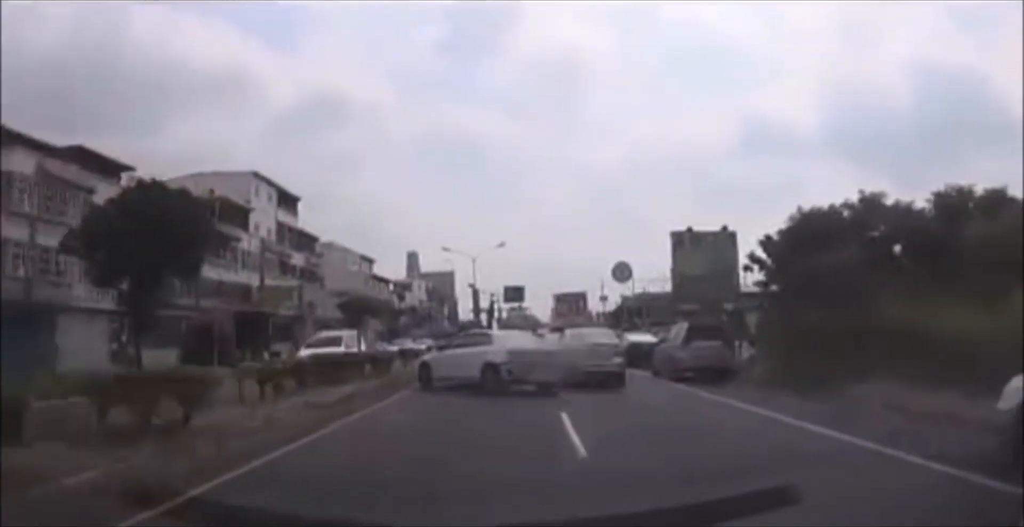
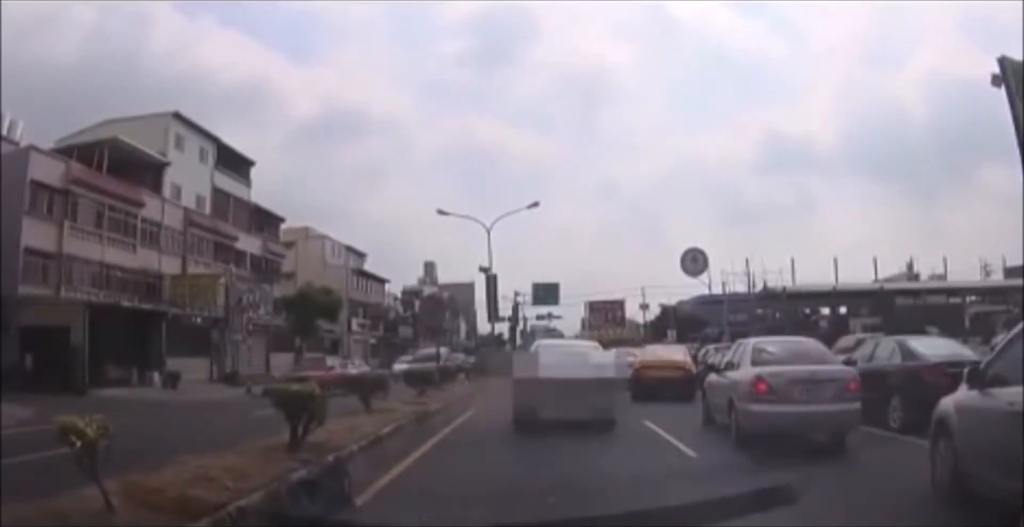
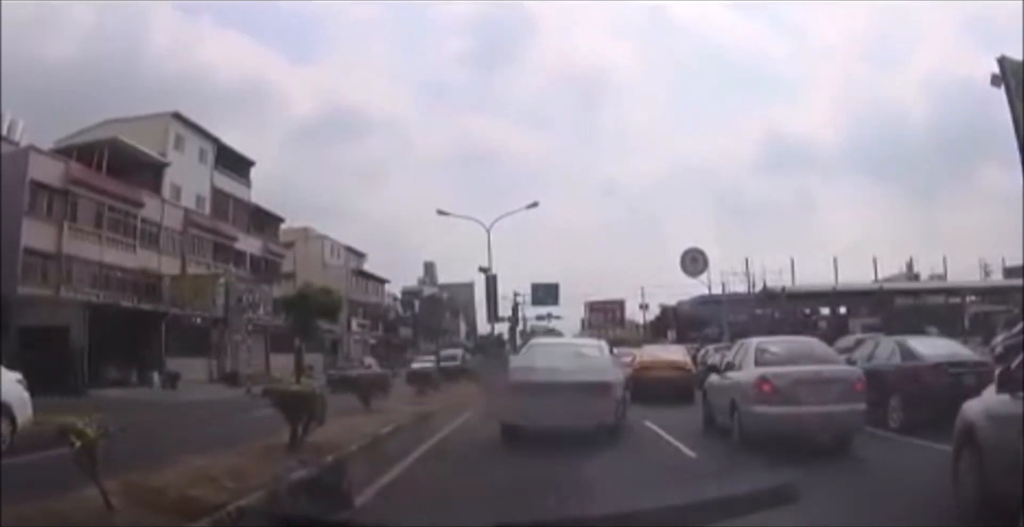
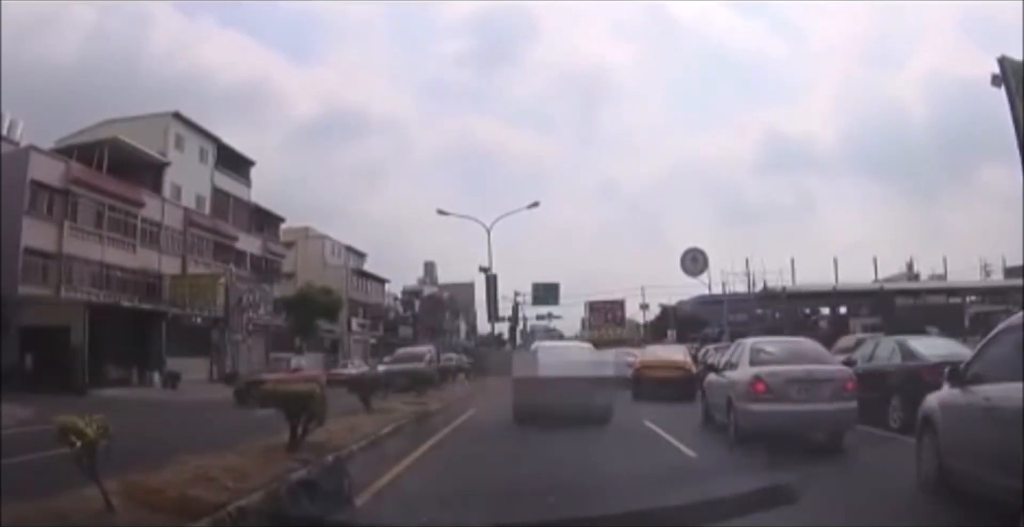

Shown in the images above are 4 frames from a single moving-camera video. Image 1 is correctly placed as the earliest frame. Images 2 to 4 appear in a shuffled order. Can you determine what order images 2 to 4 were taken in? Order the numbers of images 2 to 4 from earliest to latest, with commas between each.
3, 2, 4
